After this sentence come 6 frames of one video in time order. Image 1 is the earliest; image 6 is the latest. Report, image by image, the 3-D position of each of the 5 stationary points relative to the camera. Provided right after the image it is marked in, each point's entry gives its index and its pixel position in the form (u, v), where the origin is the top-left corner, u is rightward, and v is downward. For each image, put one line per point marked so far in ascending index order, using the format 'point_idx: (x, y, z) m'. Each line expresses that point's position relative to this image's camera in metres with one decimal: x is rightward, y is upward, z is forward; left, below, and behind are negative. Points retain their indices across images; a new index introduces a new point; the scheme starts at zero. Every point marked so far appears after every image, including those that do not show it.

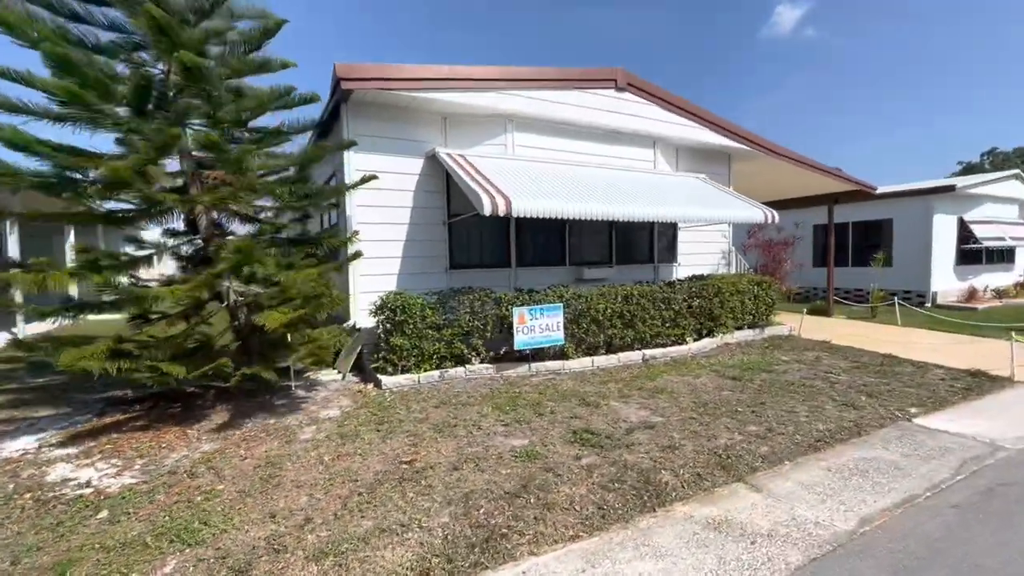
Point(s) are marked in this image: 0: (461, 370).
0: (-0.9, -1.4, +8.1) m
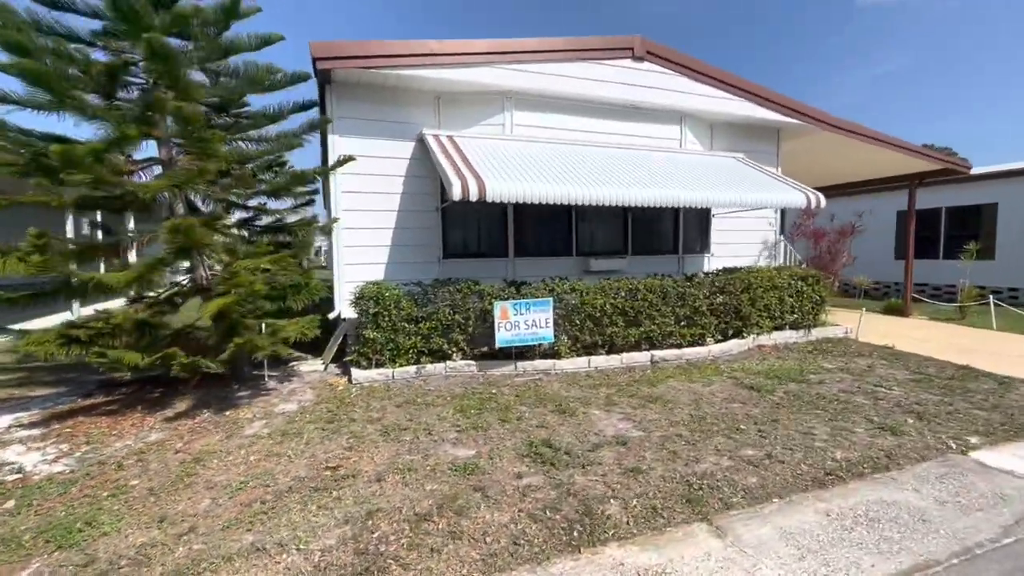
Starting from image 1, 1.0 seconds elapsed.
0: (-1.1, -1.3, +7.6) m
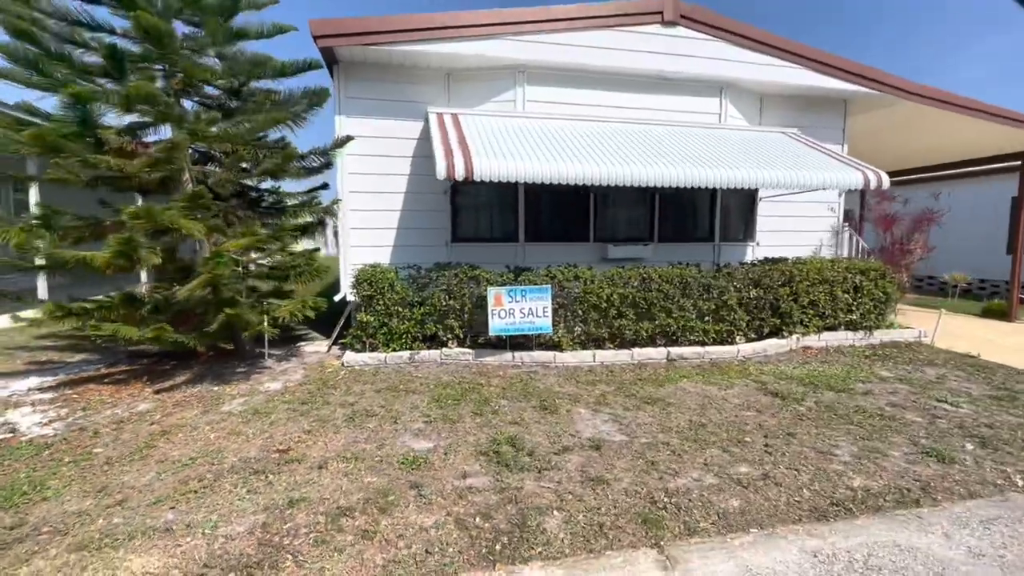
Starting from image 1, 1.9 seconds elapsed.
0: (-1.2, -1.0, +7.4) m
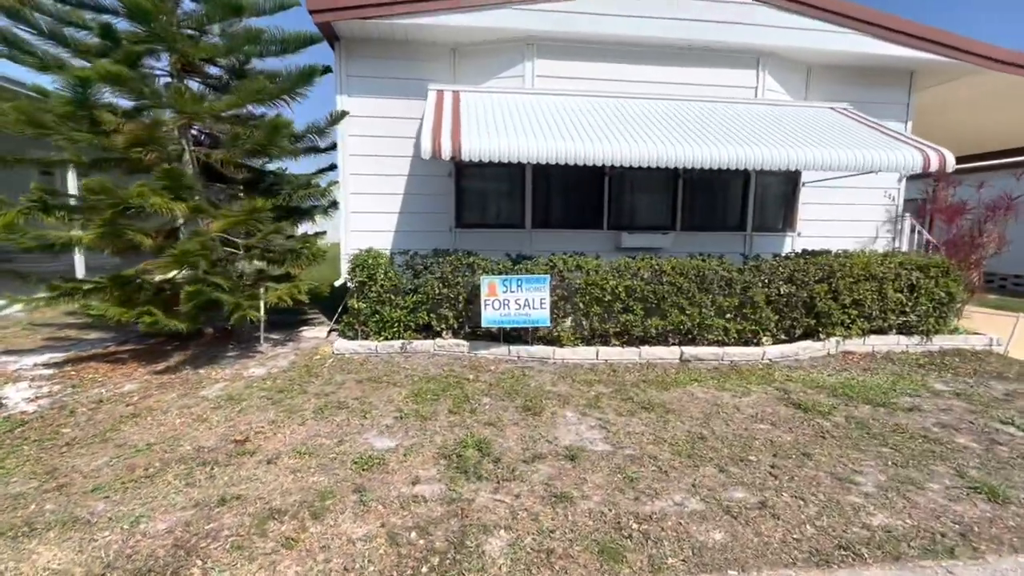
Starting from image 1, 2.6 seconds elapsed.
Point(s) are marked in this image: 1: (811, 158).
0: (-1.3, -0.8, +7.0) m
1: (+4.3, +1.9, +6.9) m
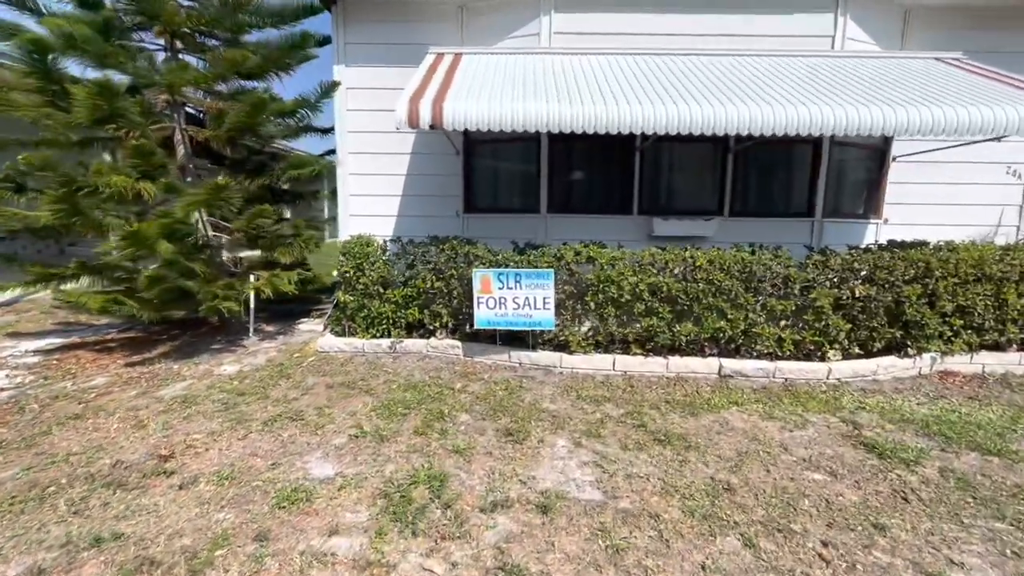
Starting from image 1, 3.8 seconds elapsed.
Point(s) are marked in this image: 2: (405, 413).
0: (-1.2, -0.7, +6.2) m
1: (+4.3, +1.8, +5.2) m
2: (-1.1, -1.2, +4.8) m
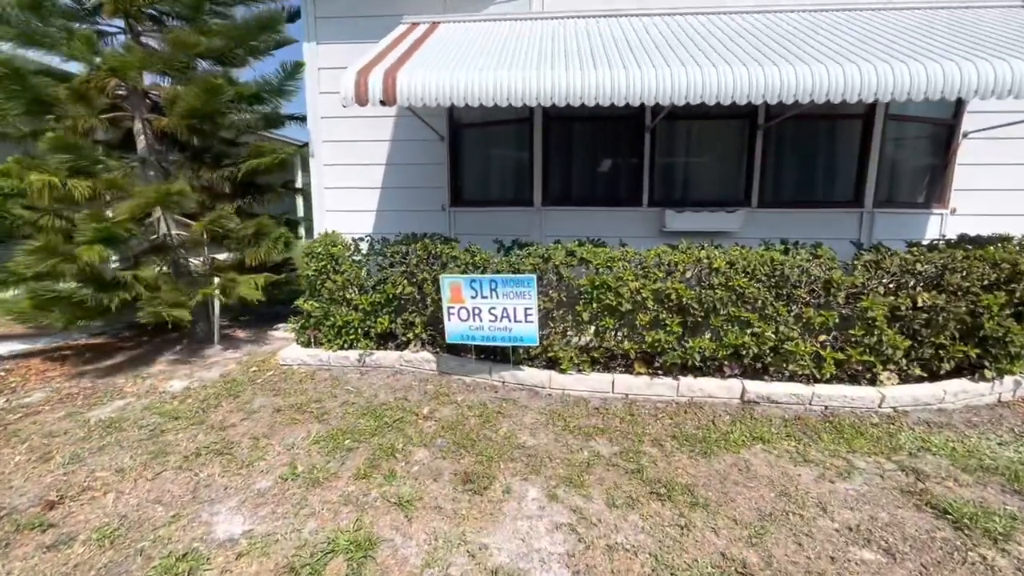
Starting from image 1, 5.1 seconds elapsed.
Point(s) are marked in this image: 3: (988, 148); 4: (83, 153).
0: (-1.4, -0.8, +5.4) m
1: (+4.0, +1.8, +4.1) m
2: (-1.3, -1.3, +4.0) m
3: (+5.9, +1.7, +5.9) m
4: (-4.6, +1.5, +5.3) m
